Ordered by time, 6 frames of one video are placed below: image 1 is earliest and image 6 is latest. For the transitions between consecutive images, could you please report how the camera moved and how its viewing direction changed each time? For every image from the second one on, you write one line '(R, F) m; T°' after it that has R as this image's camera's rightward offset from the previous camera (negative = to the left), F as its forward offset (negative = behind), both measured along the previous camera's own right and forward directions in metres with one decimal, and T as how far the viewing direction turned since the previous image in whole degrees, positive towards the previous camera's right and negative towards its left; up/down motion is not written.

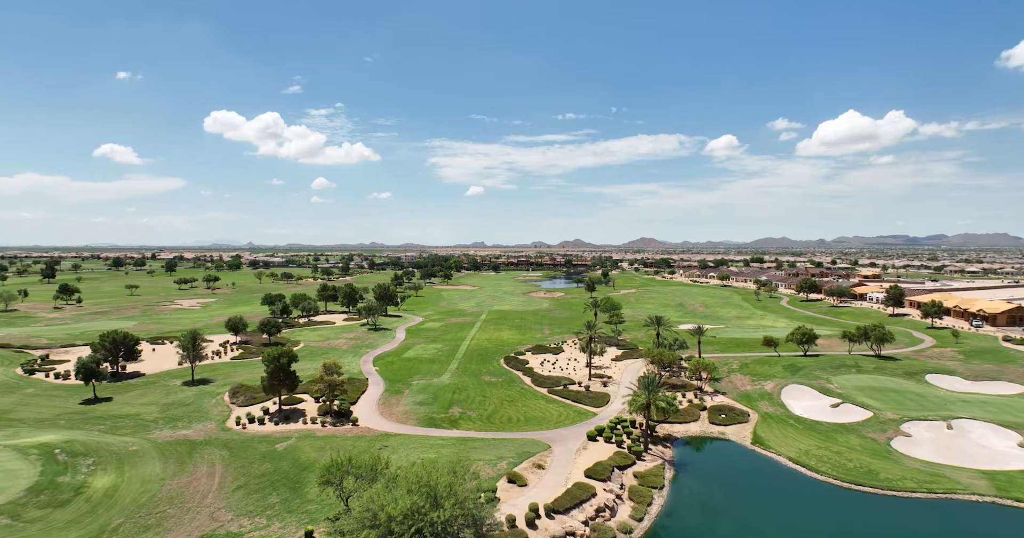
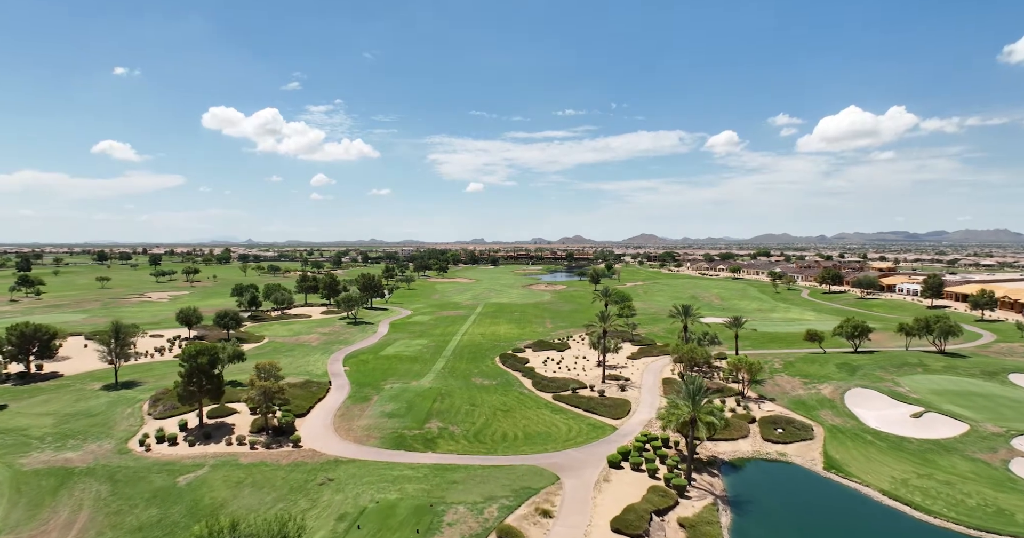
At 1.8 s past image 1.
(+0.5, +18.5) m; 0°
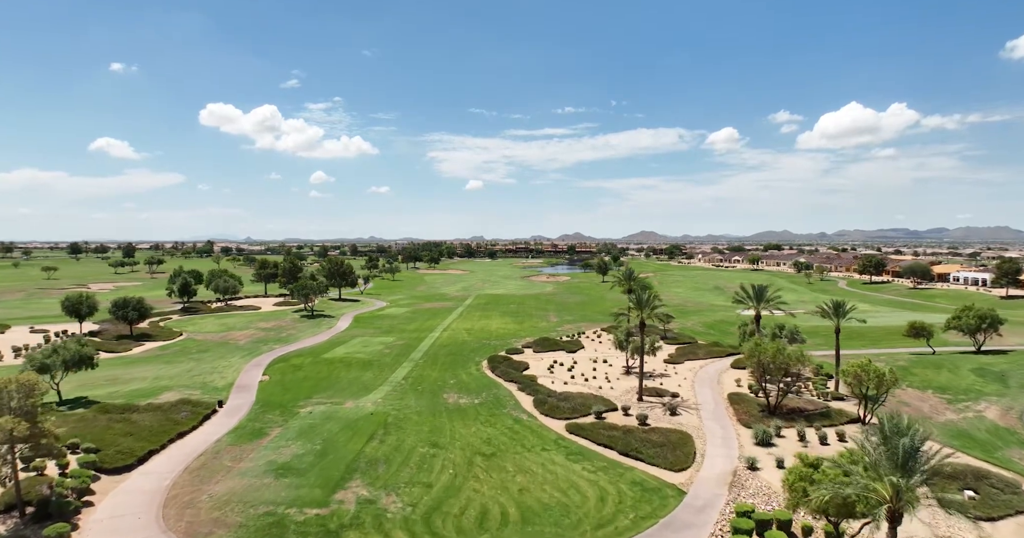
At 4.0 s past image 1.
(+0.8, +27.7) m; 0°
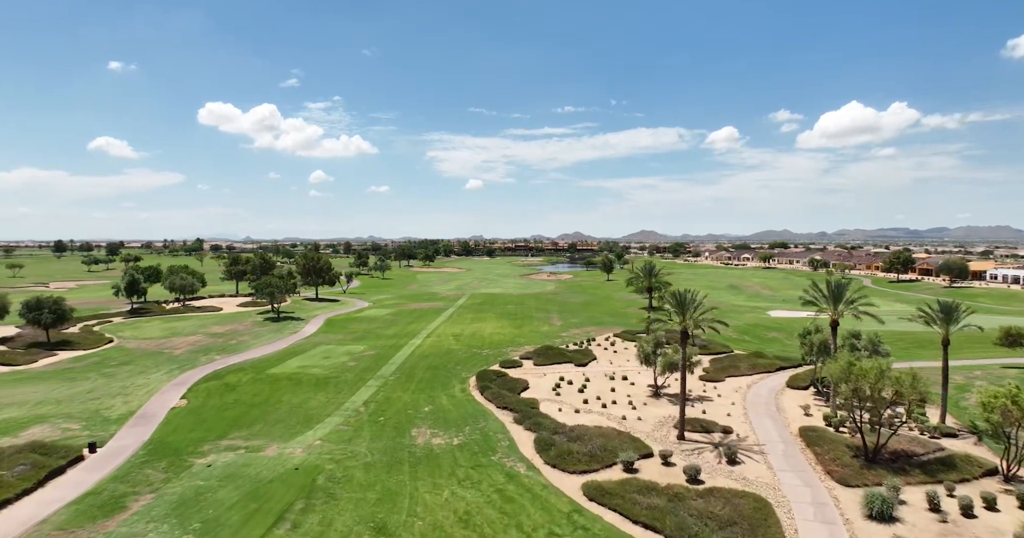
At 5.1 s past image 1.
(+0.5, +14.9) m; 0°
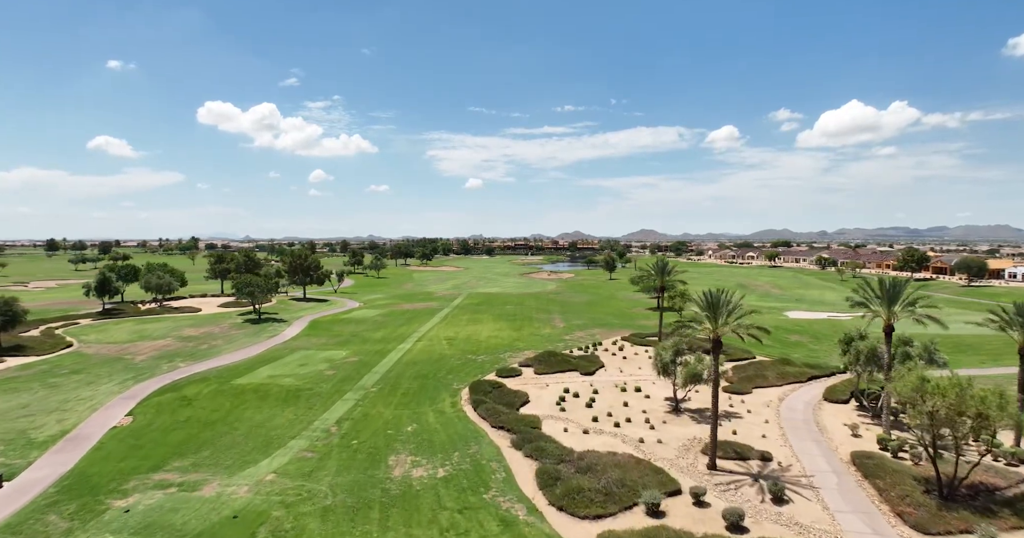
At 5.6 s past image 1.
(+0.2, +6.7) m; 0°
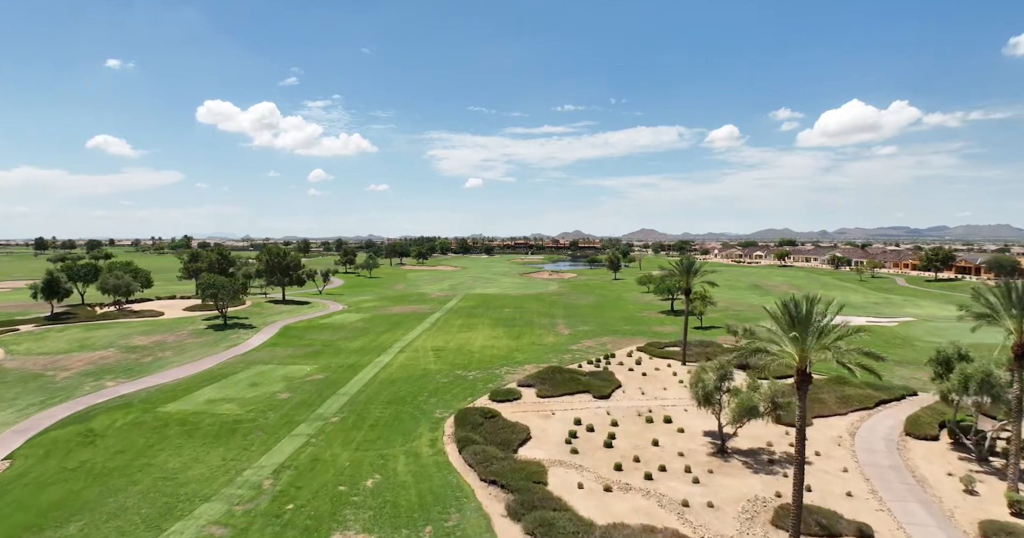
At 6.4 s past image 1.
(+0.2, +10.1) m; 0°
